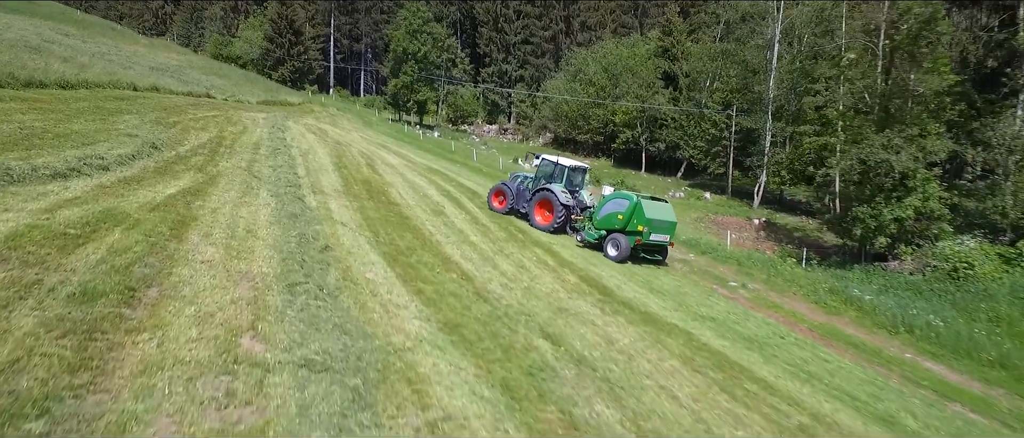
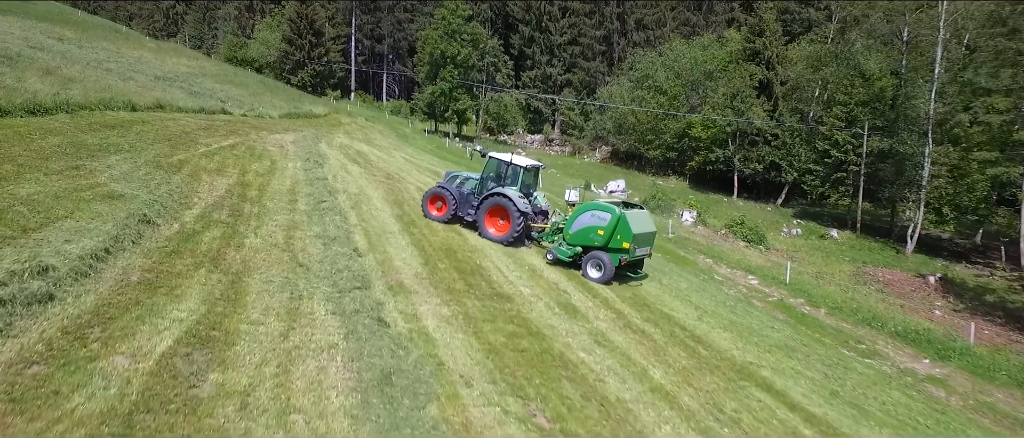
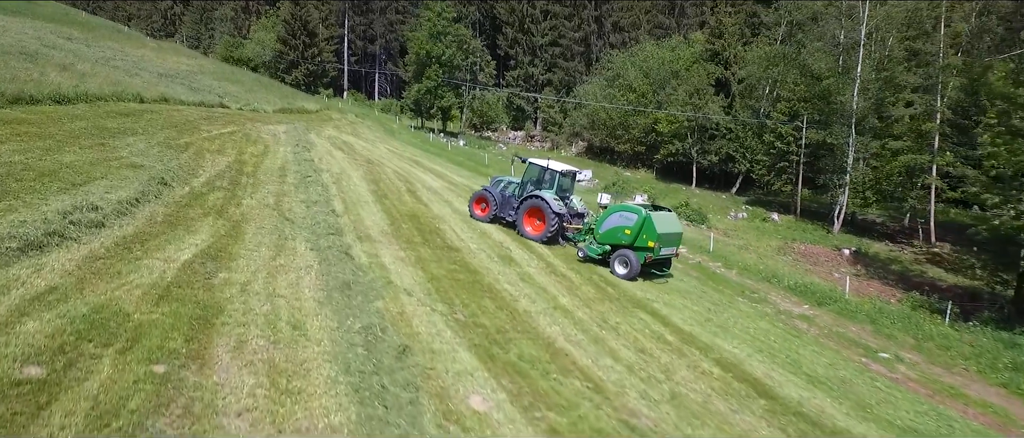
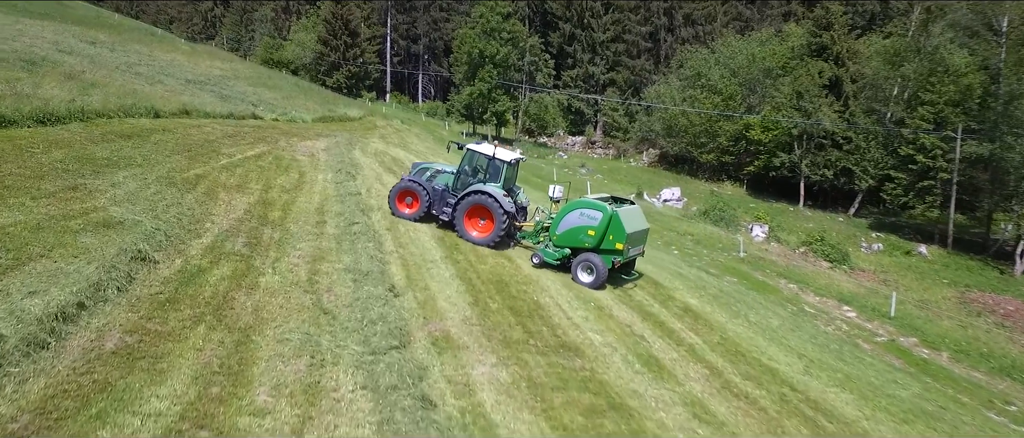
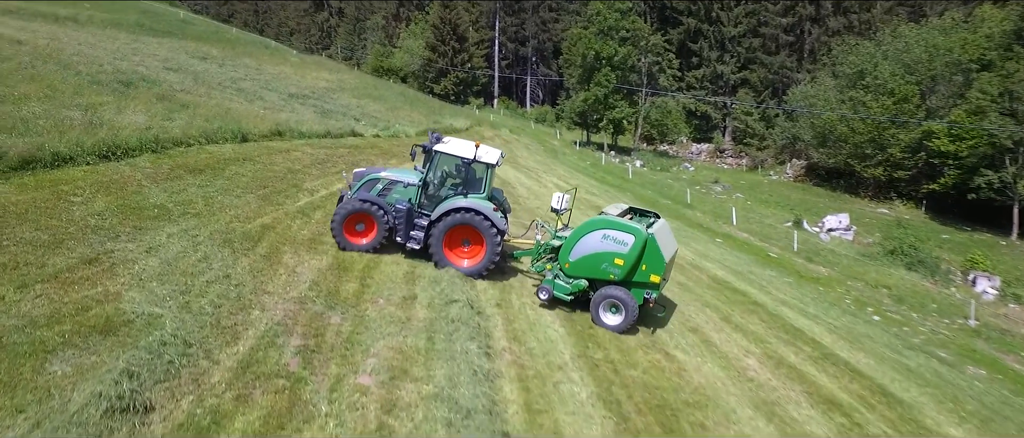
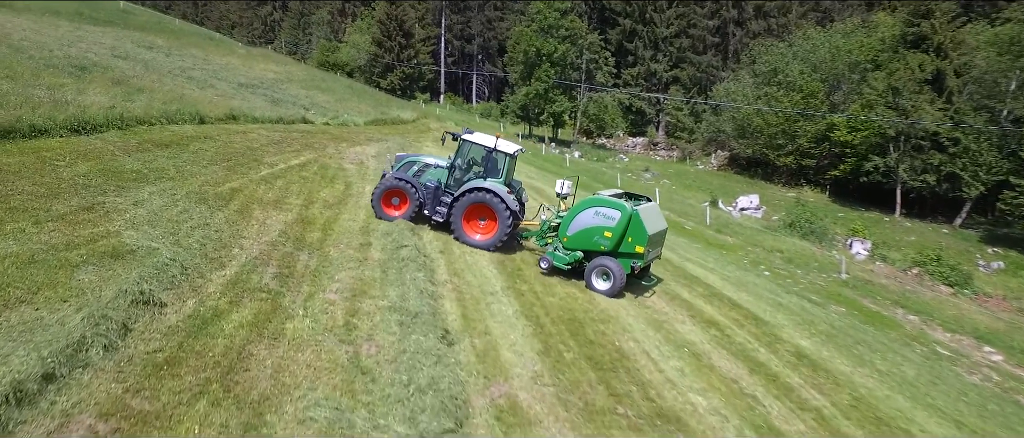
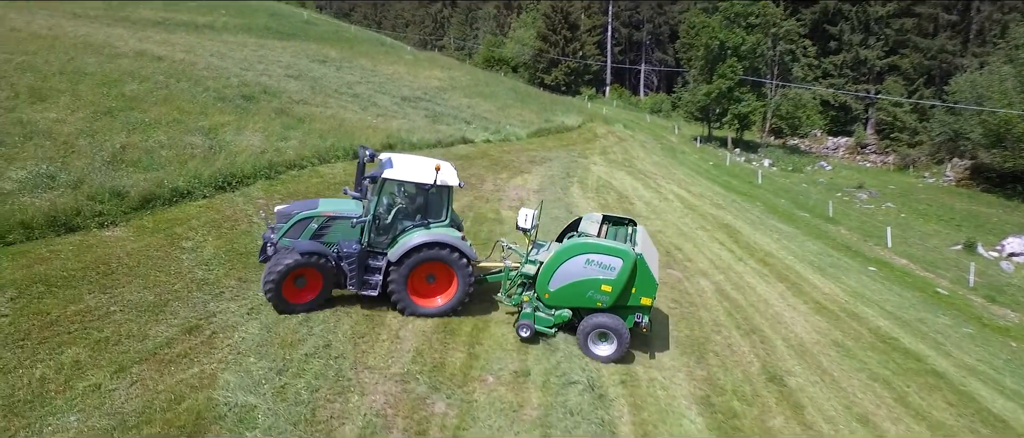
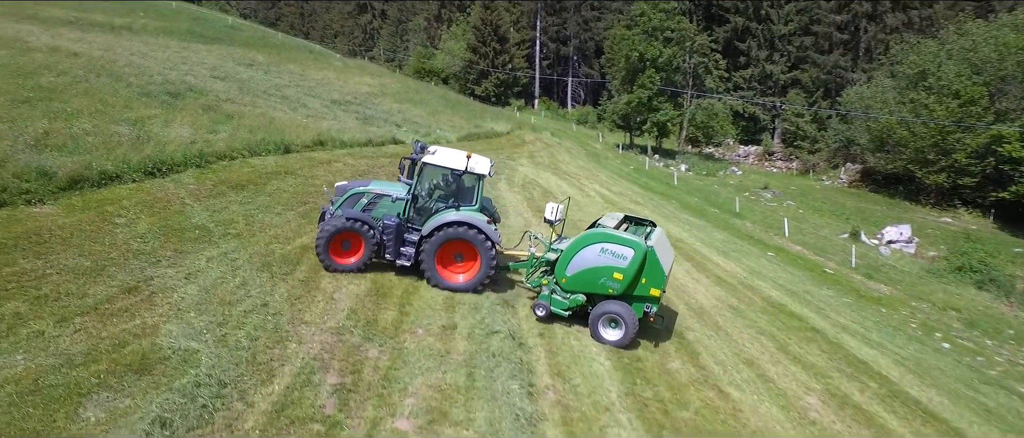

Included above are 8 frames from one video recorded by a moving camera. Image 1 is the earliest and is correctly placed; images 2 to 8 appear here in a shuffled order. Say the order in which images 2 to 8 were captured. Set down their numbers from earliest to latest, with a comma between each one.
3, 2, 4, 6, 5, 8, 7
